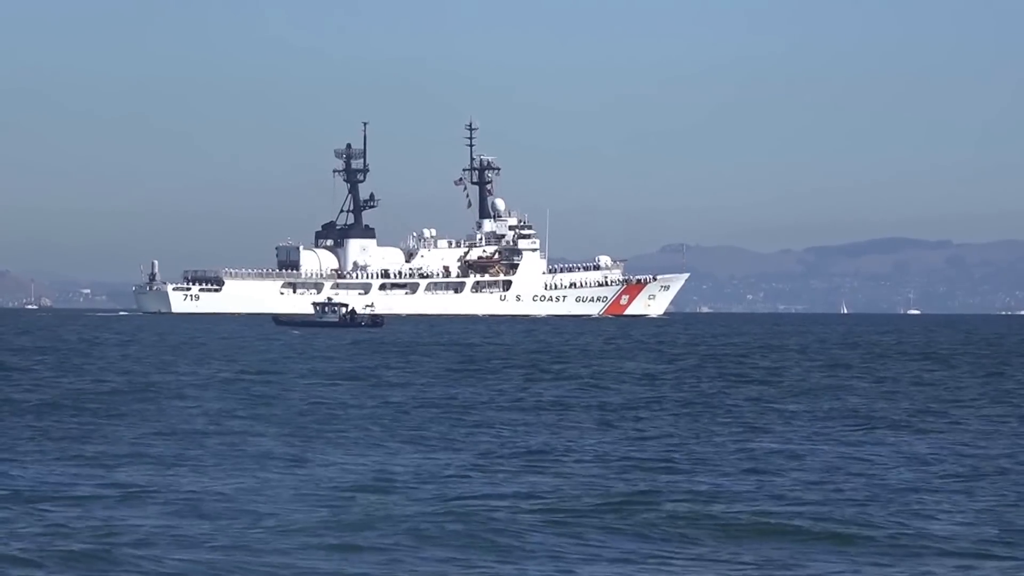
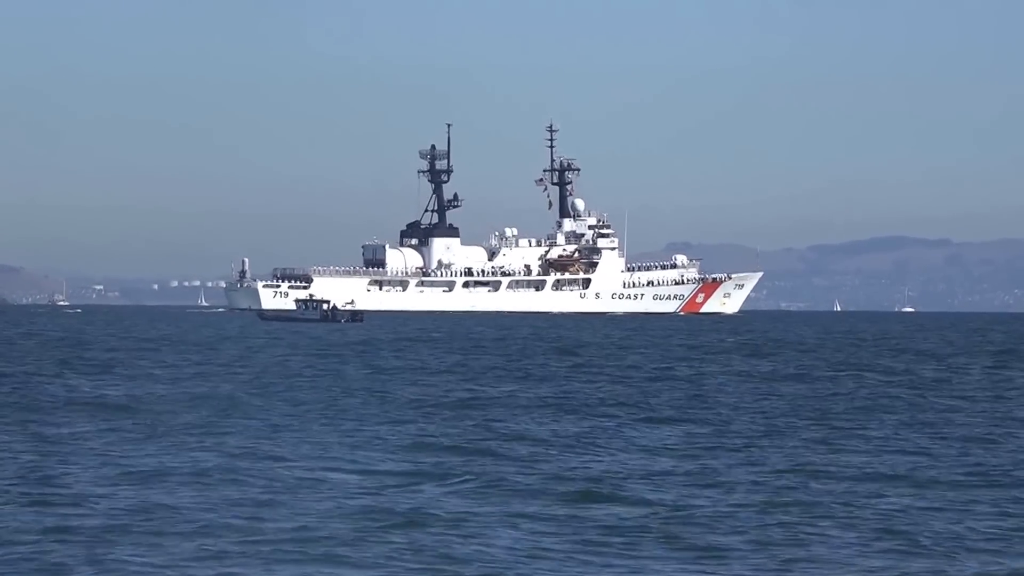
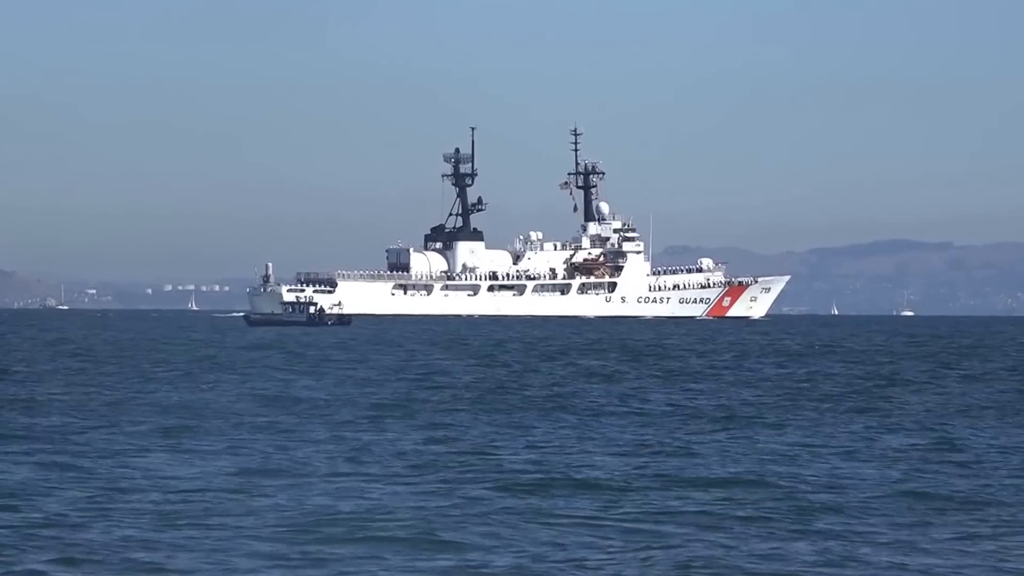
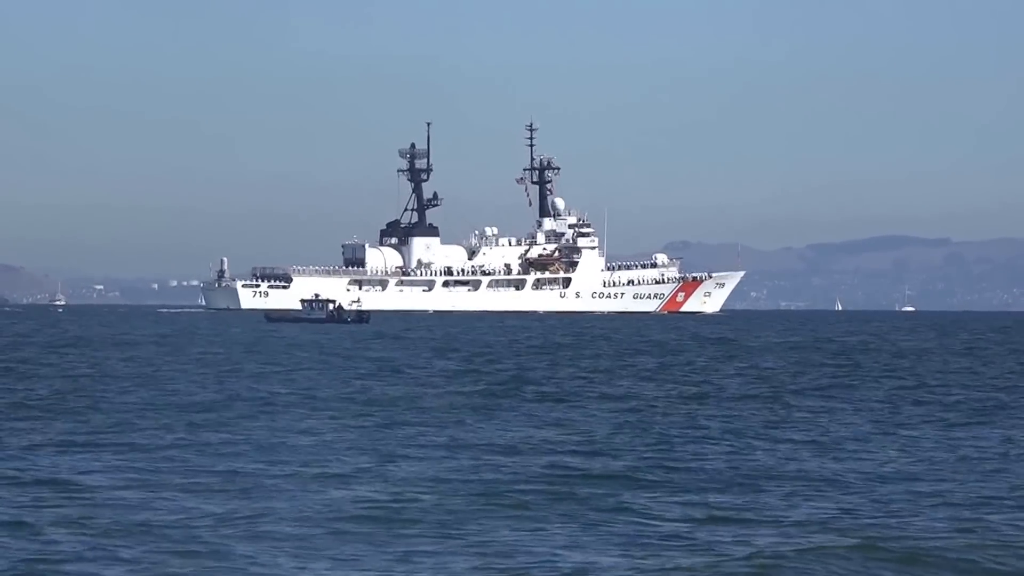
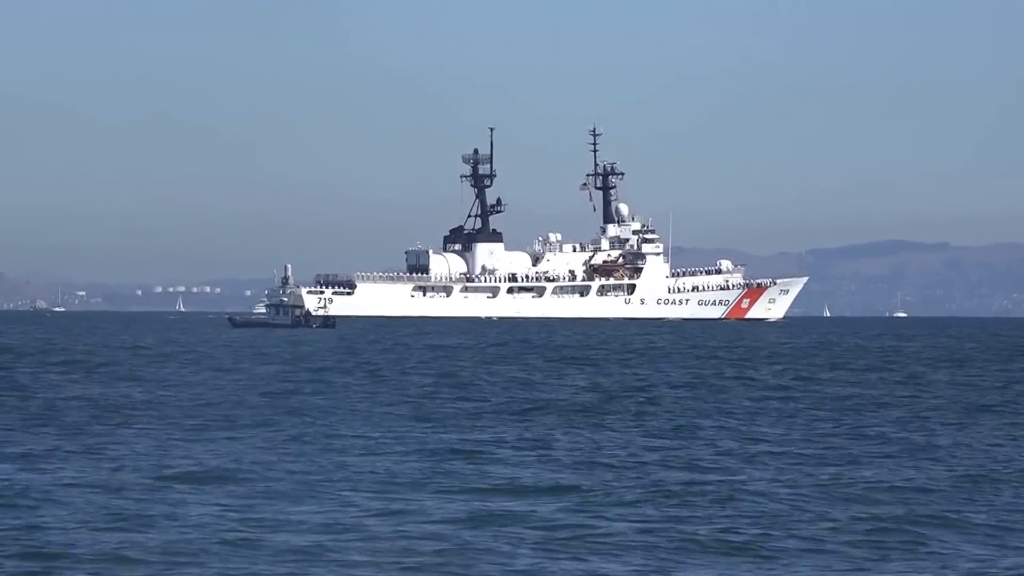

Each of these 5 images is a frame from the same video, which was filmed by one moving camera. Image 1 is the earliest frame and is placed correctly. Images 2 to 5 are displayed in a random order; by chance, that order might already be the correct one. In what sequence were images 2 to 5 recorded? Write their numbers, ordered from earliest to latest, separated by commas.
4, 2, 3, 5
